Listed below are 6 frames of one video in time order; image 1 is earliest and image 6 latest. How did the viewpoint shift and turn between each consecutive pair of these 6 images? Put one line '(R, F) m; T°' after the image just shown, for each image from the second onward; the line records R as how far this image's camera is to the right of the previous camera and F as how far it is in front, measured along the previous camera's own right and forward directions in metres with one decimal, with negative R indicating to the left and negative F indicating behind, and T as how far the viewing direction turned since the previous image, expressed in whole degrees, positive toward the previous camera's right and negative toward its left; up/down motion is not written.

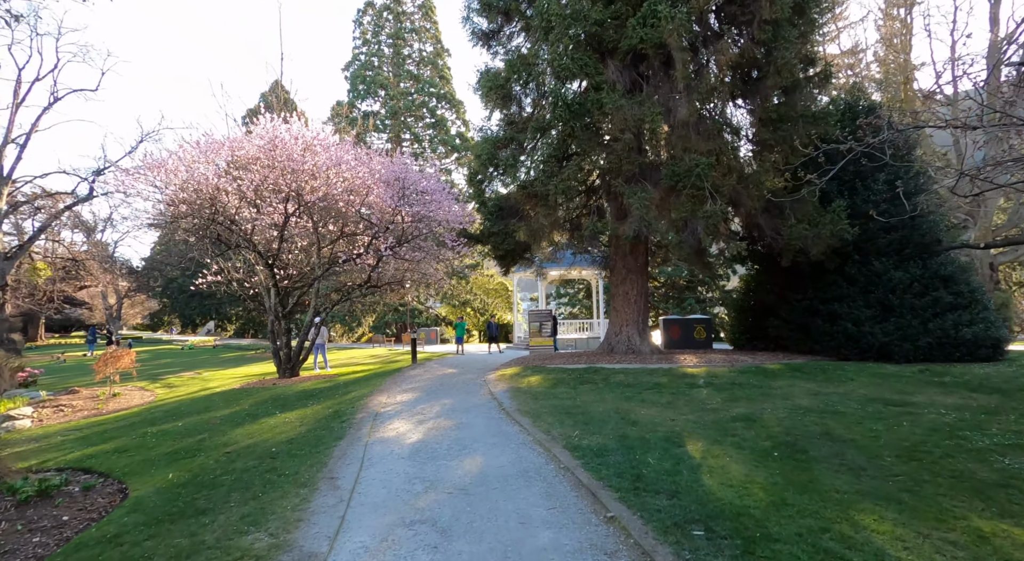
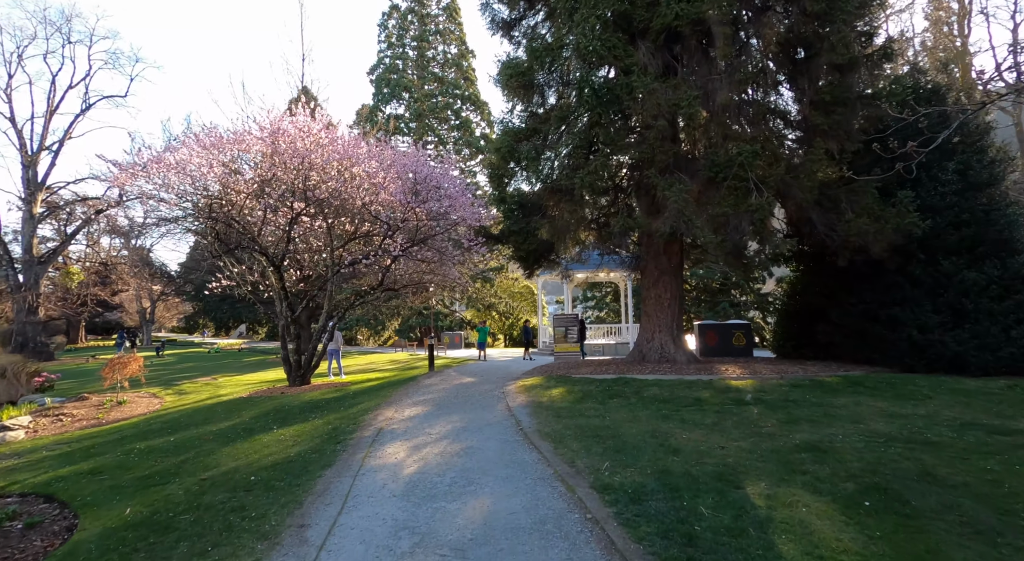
(+0.1, +1.1) m; -3°
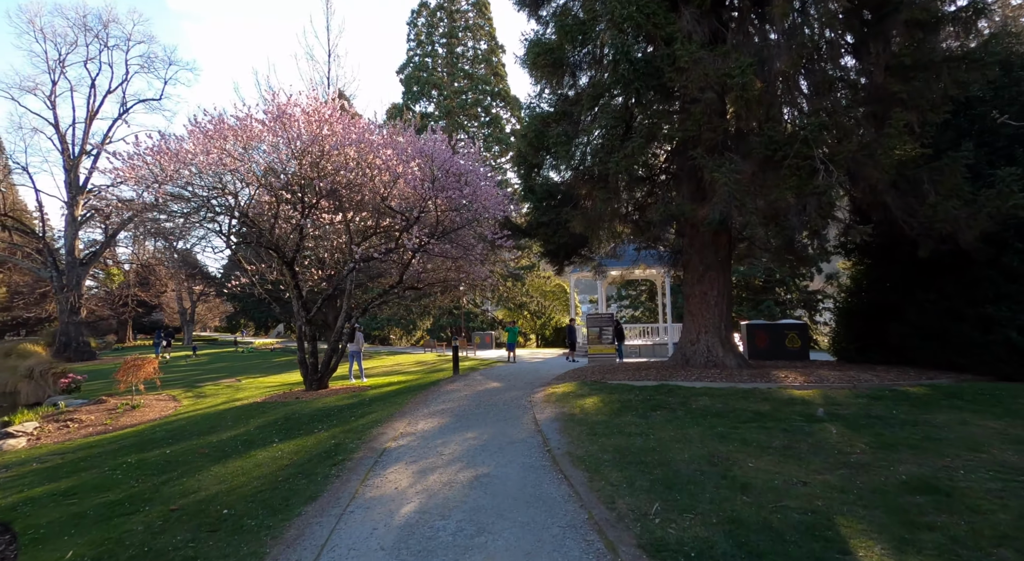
(+0.1, +1.2) m; -3°
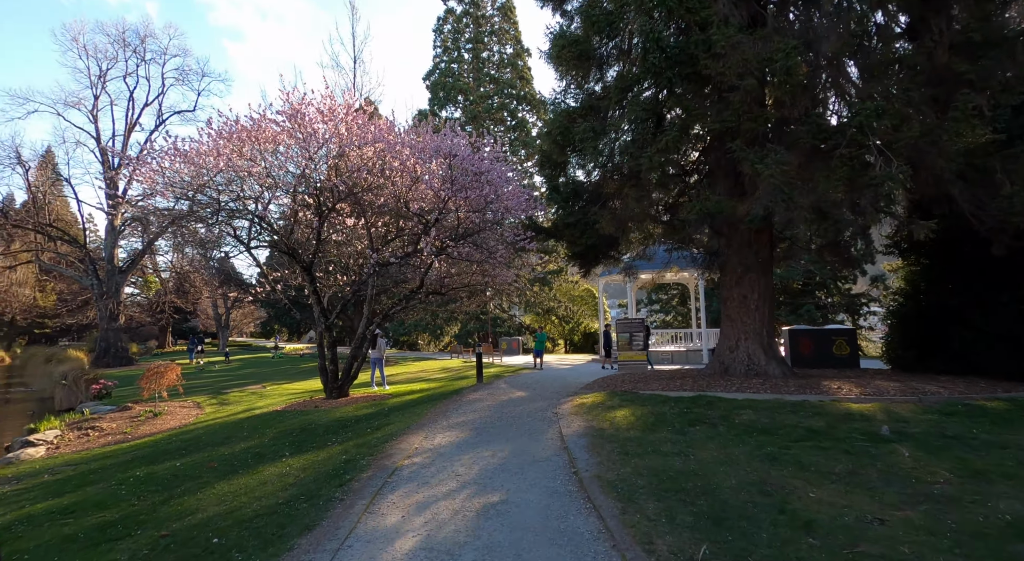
(+0.1, +0.6) m; -3°
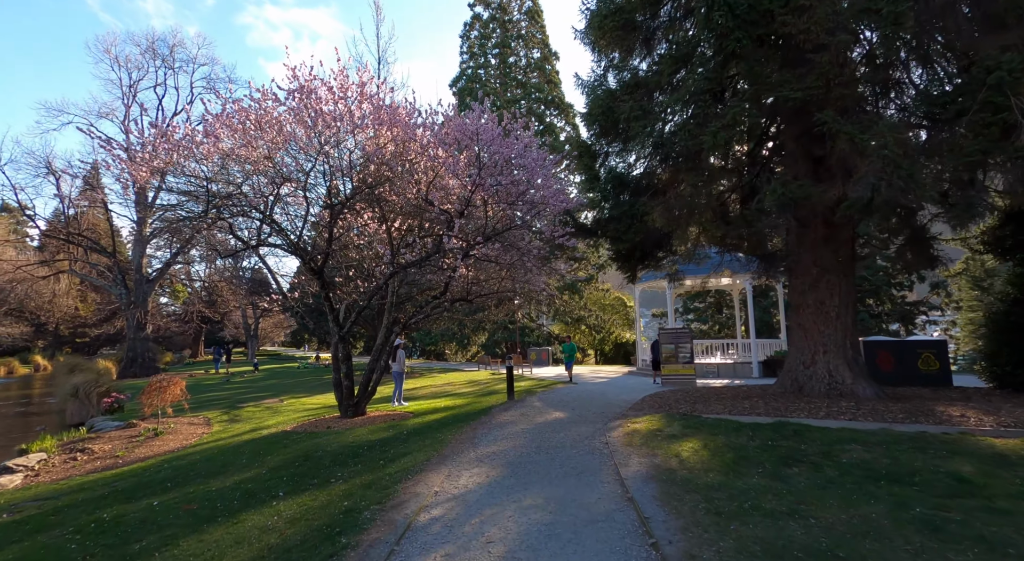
(-0.2, +1.6) m; -3°
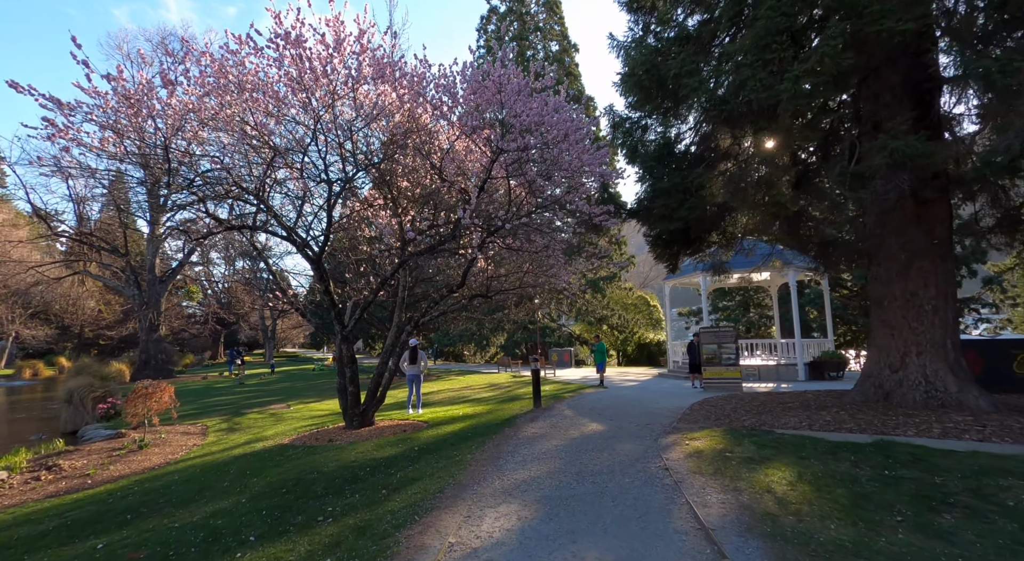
(-0.2, +1.6) m; -2°
